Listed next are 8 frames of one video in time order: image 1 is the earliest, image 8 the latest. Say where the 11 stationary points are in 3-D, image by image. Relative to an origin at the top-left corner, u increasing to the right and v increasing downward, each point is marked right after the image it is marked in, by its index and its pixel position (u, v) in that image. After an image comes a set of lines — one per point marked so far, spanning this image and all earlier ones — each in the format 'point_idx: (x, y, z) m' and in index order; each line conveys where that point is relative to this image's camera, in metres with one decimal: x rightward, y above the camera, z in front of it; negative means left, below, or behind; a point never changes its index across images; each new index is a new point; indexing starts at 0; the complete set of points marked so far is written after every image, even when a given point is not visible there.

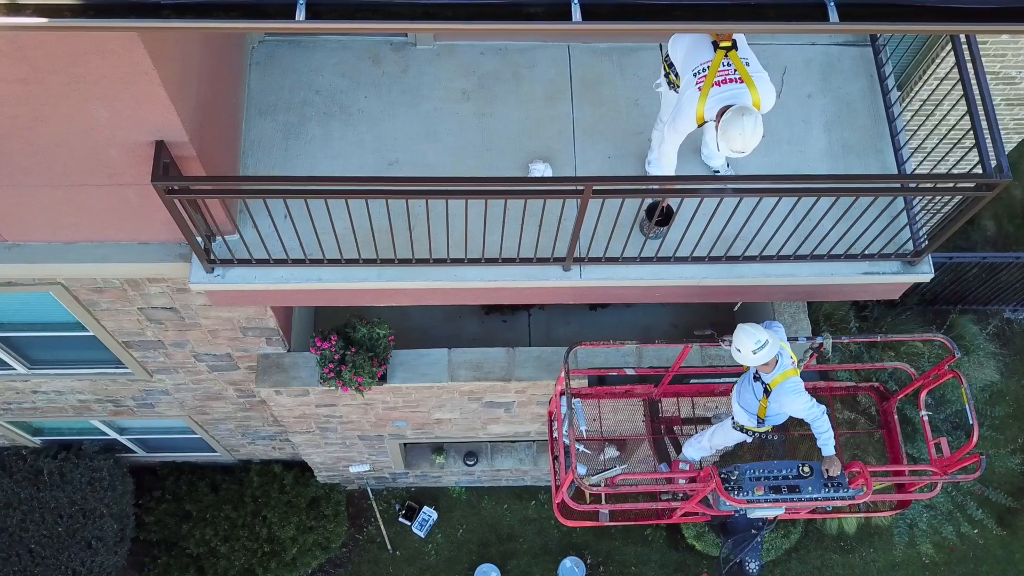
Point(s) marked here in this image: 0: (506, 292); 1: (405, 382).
0: (0.0, 0.0, +5.7) m
1: (-0.6, -0.6, +7.3) m
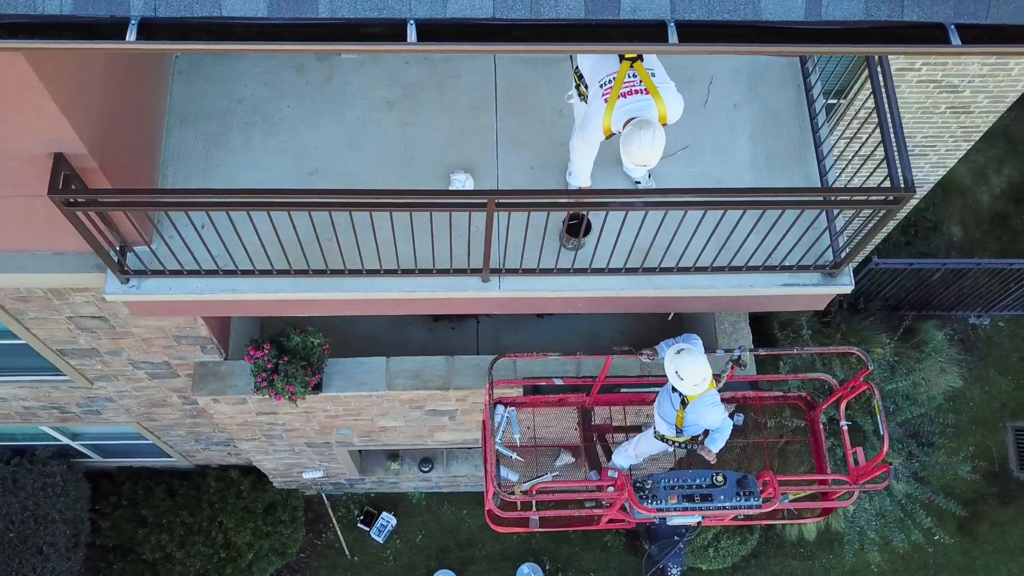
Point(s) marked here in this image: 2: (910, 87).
0: (-0.4, -0.1, +5.7) m
1: (-1.0, -0.6, +7.3) m
2: (+2.5, +1.2, +7.8) m
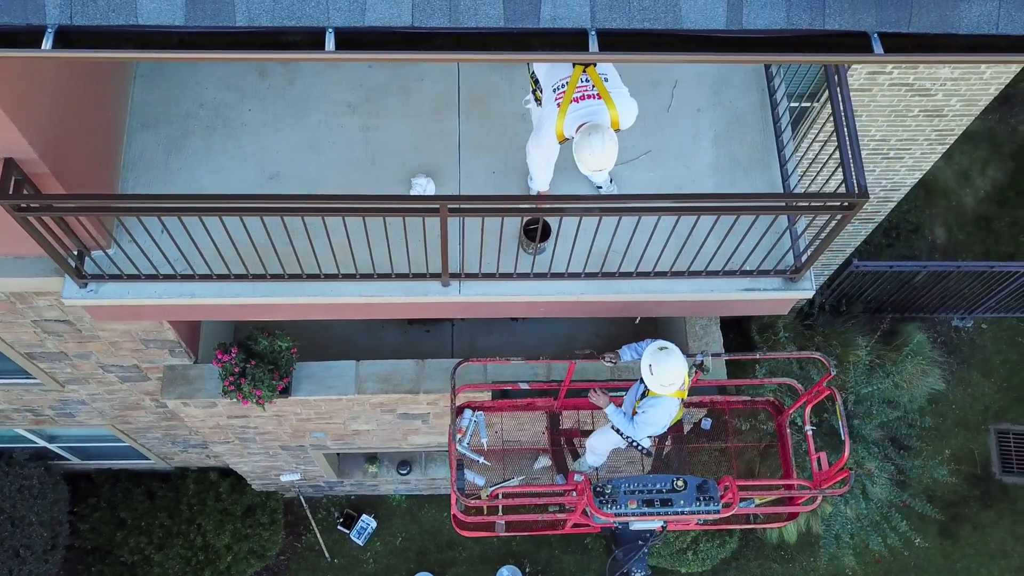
0: (-0.5, -0.1, +5.7) m
1: (-1.2, -0.6, +7.2) m
2: (+2.3, +1.2, +7.7) m
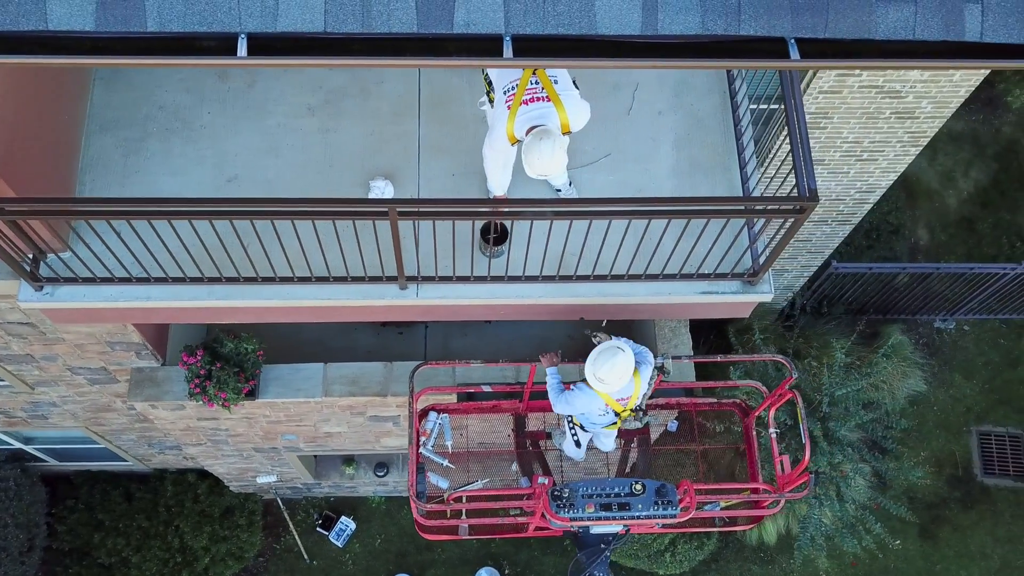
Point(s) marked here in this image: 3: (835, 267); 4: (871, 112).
0: (-0.7, -0.1, +5.7) m
1: (-1.3, -0.6, +7.2) m
2: (+2.1, +1.2, +7.7) m
3: (+2.6, +0.2, +10.1) m
4: (+2.3, +1.1, +8.0) m
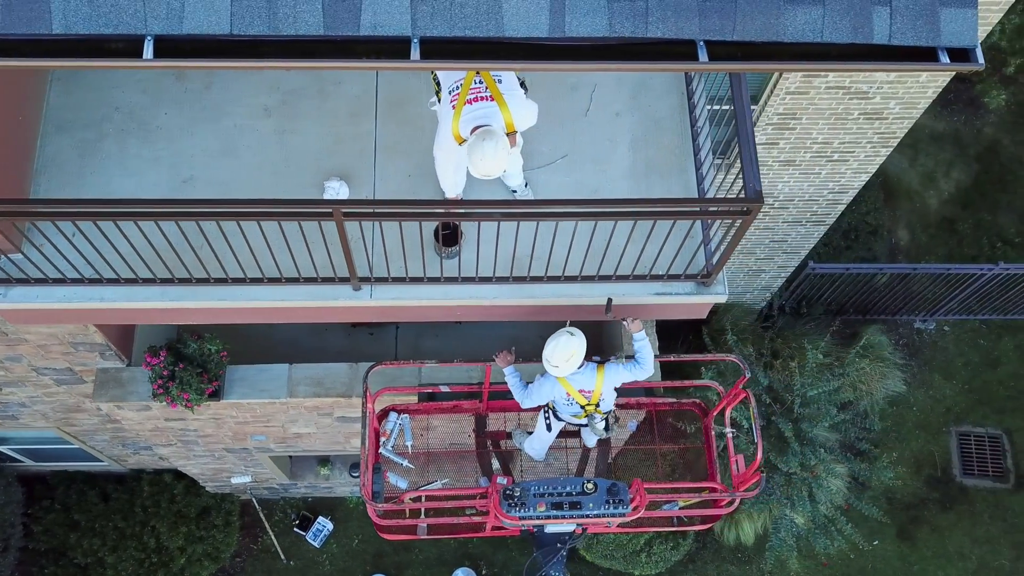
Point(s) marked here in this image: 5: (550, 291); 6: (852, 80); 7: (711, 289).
0: (-0.9, -0.1, +5.7) m
1: (-1.5, -0.6, +7.2) m
2: (+1.9, +1.2, +7.7) m
3: (+2.4, +0.2, +10.1) m
4: (+2.1, +1.1, +8.0) m
5: (+0.2, 0.0, +5.6) m
6: (+2.0, +1.2, +7.5) m
7: (+0.9, 0.0, +5.6) m
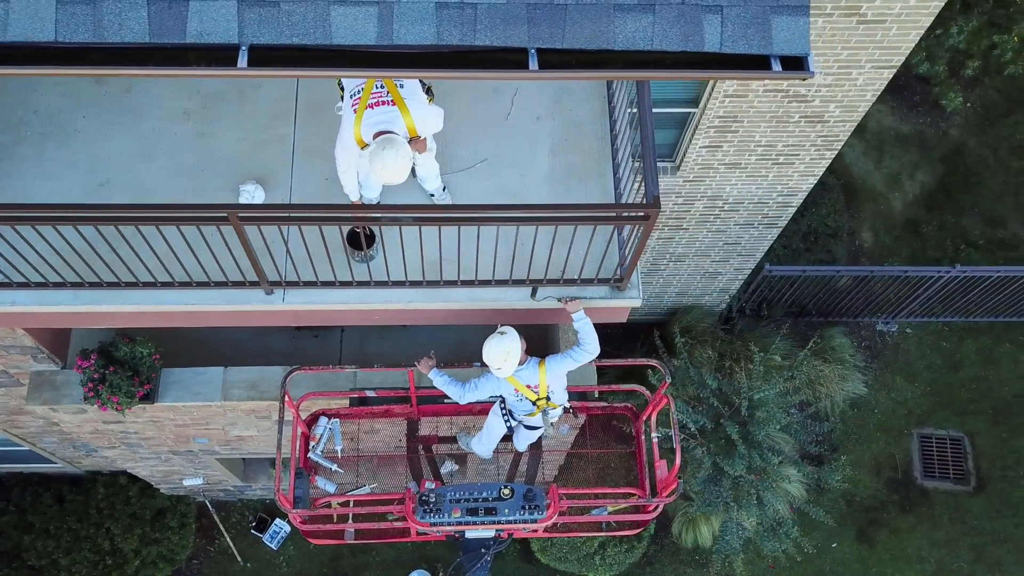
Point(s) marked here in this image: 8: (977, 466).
0: (-1.3, -0.1, +5.6) m
1: (-1.9, -0.7, +7.2) m
2: (+1.5, +1.2, +7.7) m
3: (+2.0, +0.1, +10.1) m
4: (+1.7, +1.1, +8.0) m
5: (-0.2, 0.0, +5.6) m
6: (+1.7, +1.2, +7.5) m
7: (+0.5, 0.0, +5.6) m
8: (+4.0, -1.5, +10.6) m
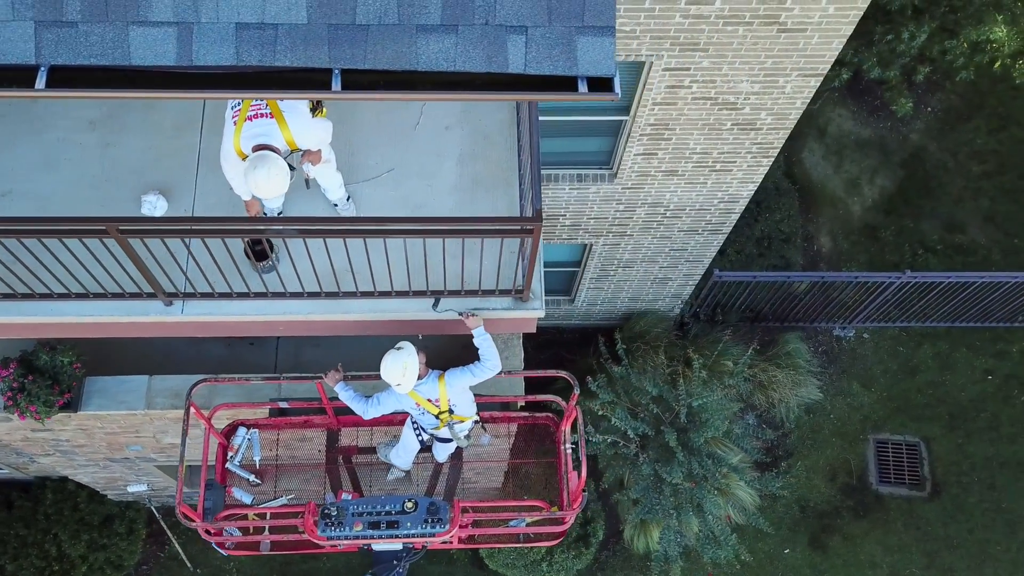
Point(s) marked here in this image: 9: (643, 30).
0: (-1.8, -0.2, +5.6) m
1: (-2.4, -0.7, +7.2) m
2: (+1.1, +1.1, +7.7) m
3: (+1.6, +0.1, +10.1) m
4: (+1.3, +1.0, +8.0) m
5: (-0.6, -0.1, +5.6) m
6: (+1.2, +1.2, +7.5) m
7: (+0.1, -0.1, +5.6) m
8: (+3.5, -1.6, +10.6) m
9: (+0.7, +1.3, +6.3) m
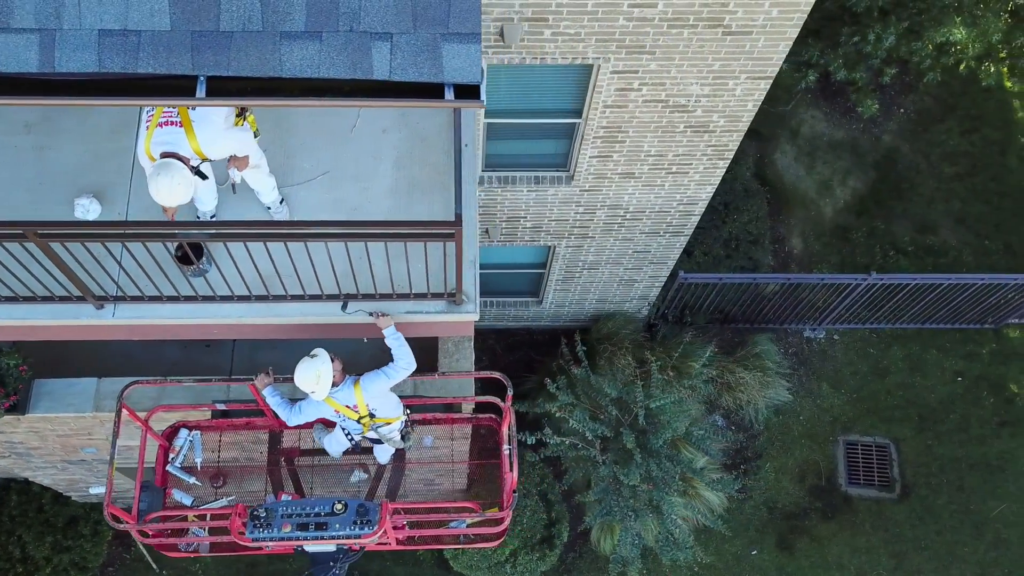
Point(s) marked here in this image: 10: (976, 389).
0: (-2.1, -0.2, +5.6) m
1: (-2.7, -0.7, +7.2) m
2: (+0.8, +1.1, +7.7) m
3: (+1.3, +0.1, +10.1) m
4: (+1.0, +1.0, +8.0) m
5: (-0.9, -0.1, +5.6) m
6: (+0.9, +1.2, +7.5) m
7: (-0.2, -0.1, +5.6) m
8: (+3.2, -1.6, +10.6) m
9: (+0.4, +1.3, +6.3) m
10: (+4.0, -0.9, +10.8) m
